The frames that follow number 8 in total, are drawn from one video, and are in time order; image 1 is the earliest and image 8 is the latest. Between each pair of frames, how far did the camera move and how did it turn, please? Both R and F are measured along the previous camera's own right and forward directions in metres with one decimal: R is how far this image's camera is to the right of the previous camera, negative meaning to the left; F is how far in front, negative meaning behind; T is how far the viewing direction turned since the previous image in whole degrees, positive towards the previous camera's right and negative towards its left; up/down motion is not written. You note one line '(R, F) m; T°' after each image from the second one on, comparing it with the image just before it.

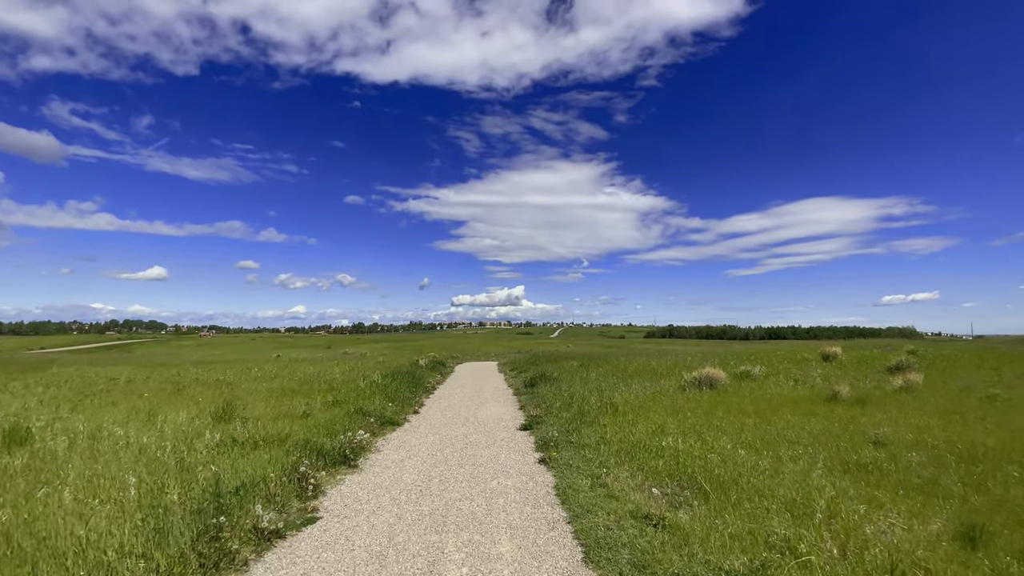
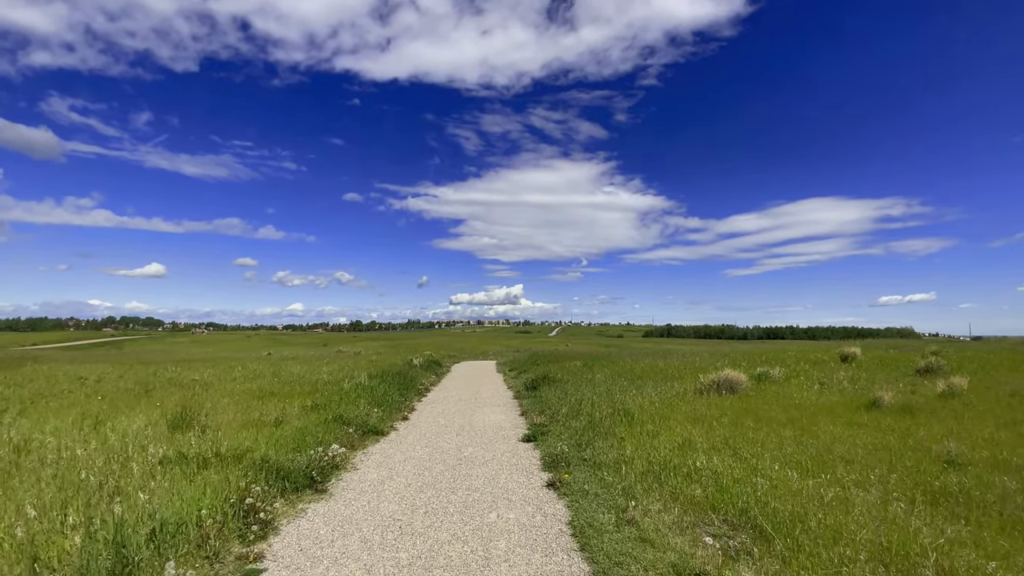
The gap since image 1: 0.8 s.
(-0.1, +1.7) m; 0°
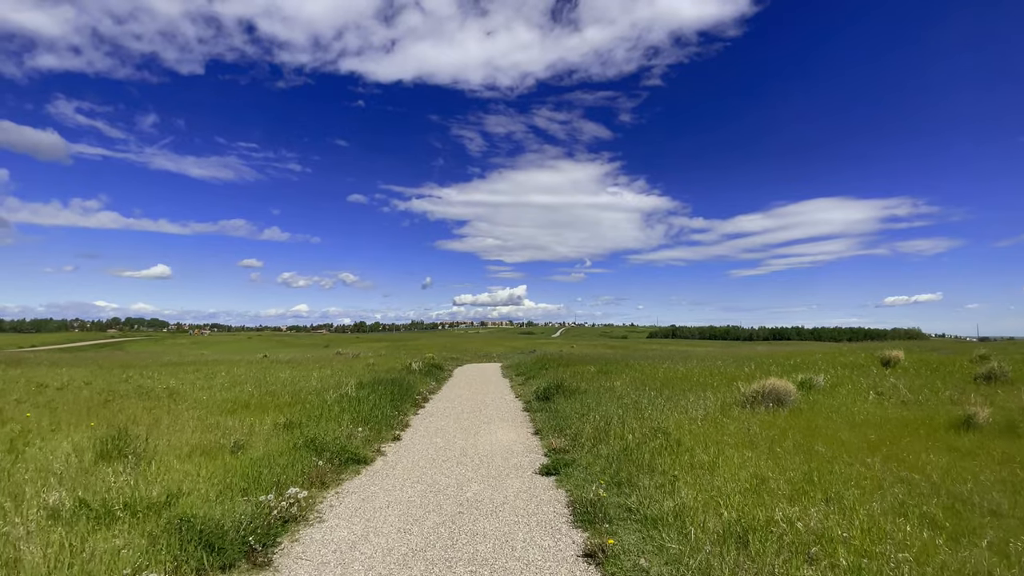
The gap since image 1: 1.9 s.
(-0.2, +2.3) m; 0°
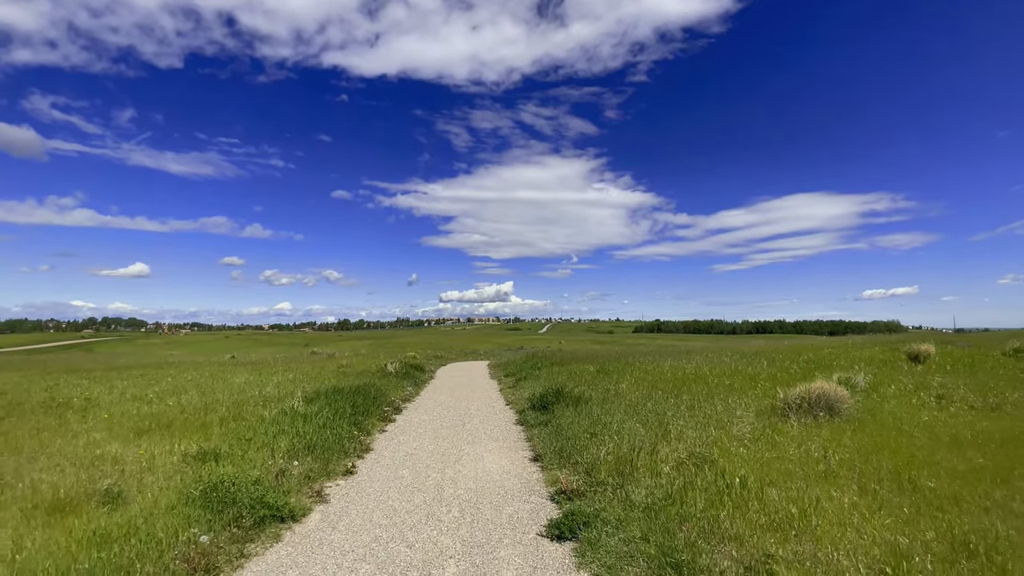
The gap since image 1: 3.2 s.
(-0.1, +2.9) m; +1°
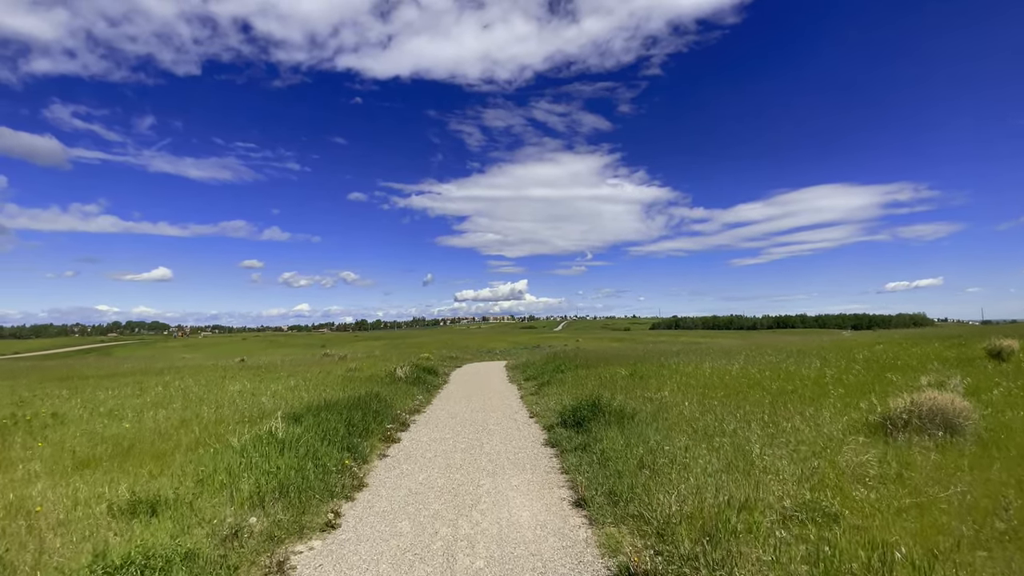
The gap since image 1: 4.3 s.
(-0.2, +2.3) m; -2°
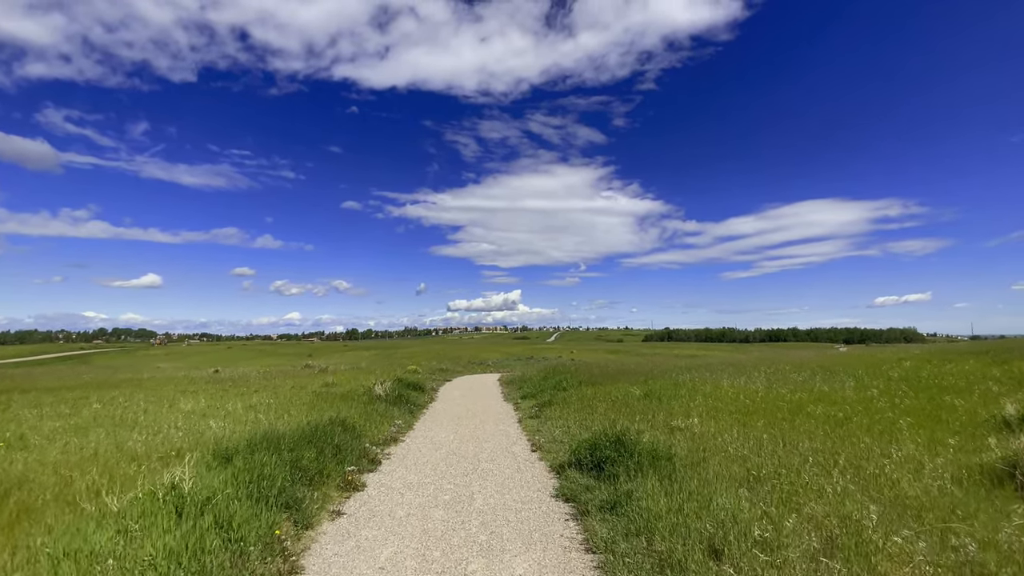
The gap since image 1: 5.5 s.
(-0.1, +2.5) m; +1°
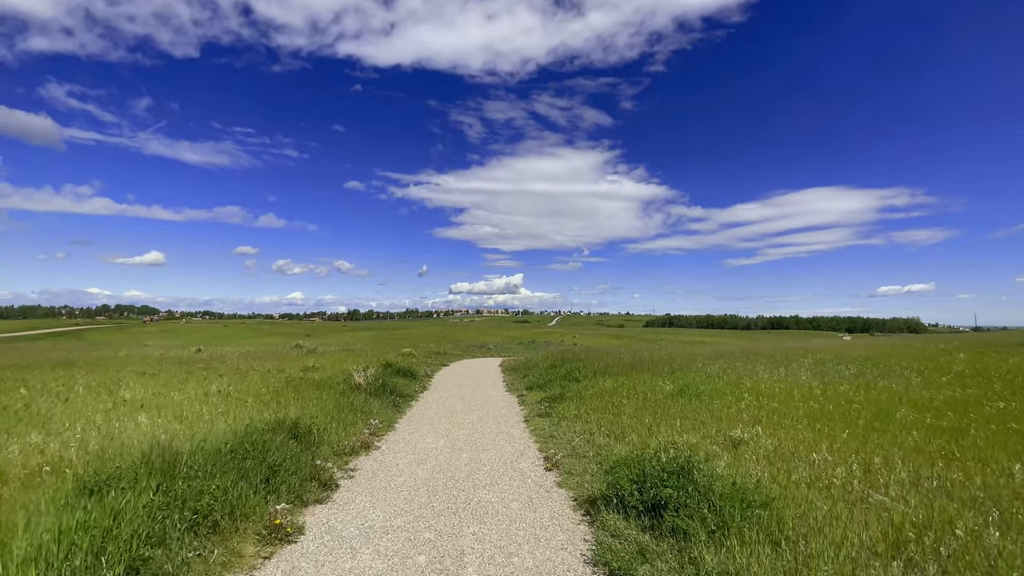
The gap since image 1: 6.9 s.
(-0.1, +2.9) m; 0°
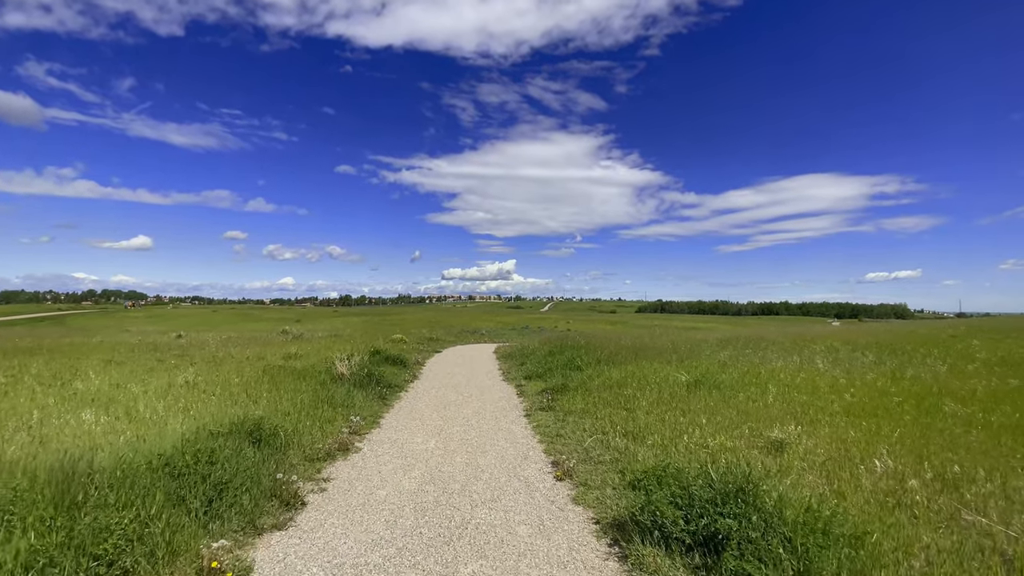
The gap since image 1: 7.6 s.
(-0.2, +1.4) m; +1°
